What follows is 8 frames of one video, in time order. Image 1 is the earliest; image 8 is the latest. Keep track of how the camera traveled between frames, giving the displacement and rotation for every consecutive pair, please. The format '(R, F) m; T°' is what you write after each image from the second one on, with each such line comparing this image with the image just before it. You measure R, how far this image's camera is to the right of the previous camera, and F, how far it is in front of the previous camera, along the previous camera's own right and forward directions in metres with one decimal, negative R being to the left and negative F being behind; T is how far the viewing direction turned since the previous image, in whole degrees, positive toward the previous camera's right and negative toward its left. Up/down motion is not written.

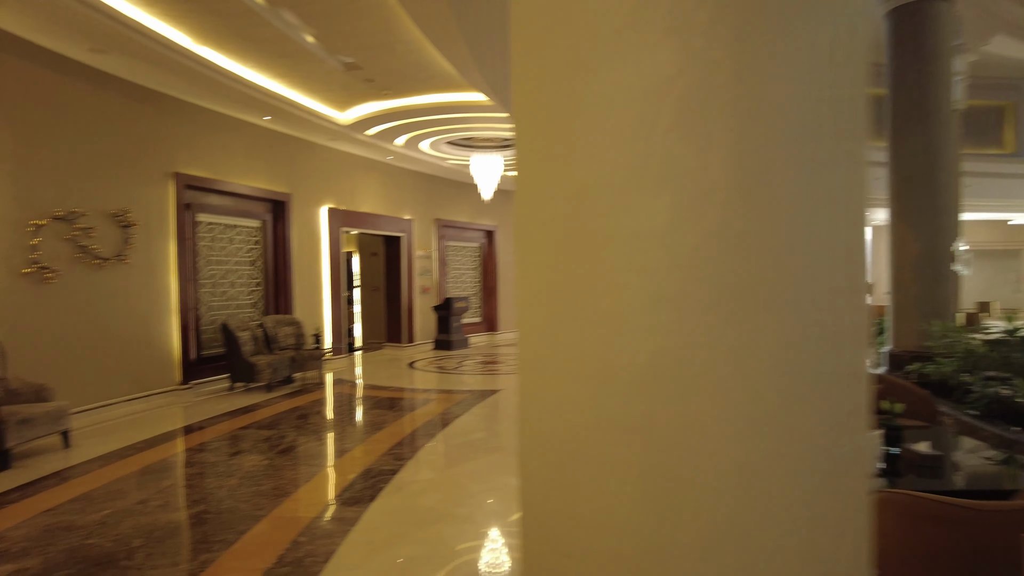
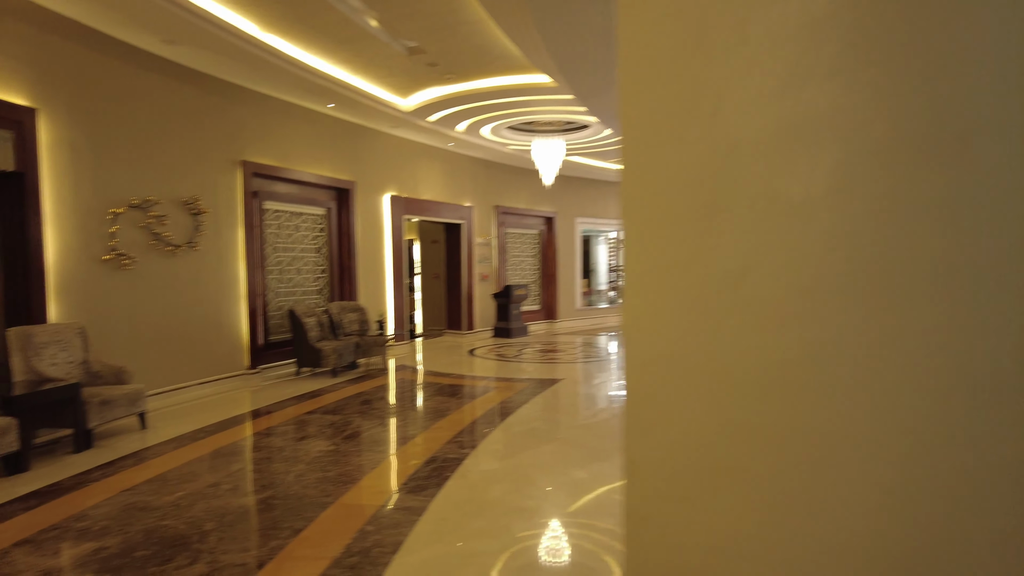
(-0.1, +0.1) m; -5°
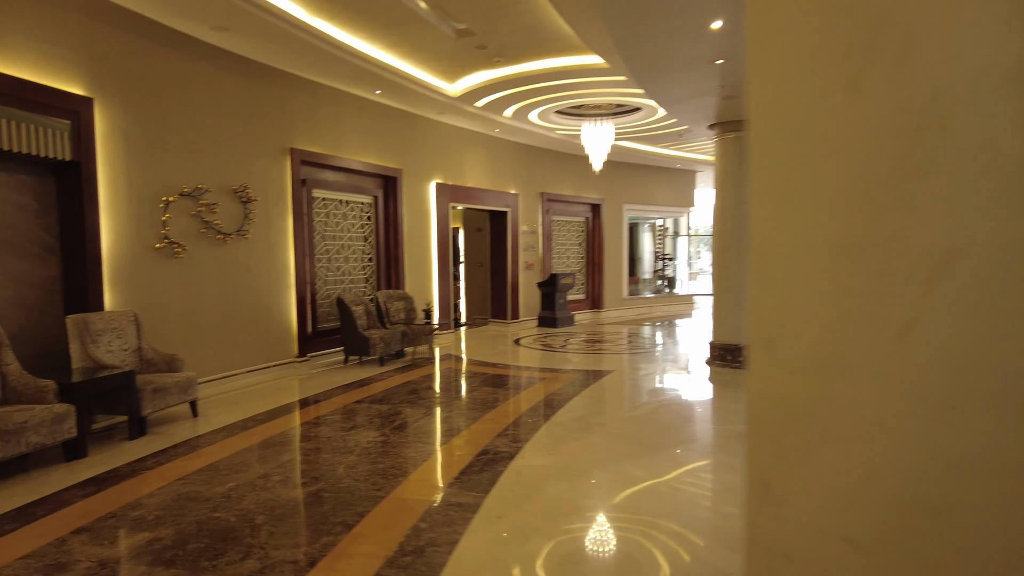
(-0.1, +0.2) m; -4°
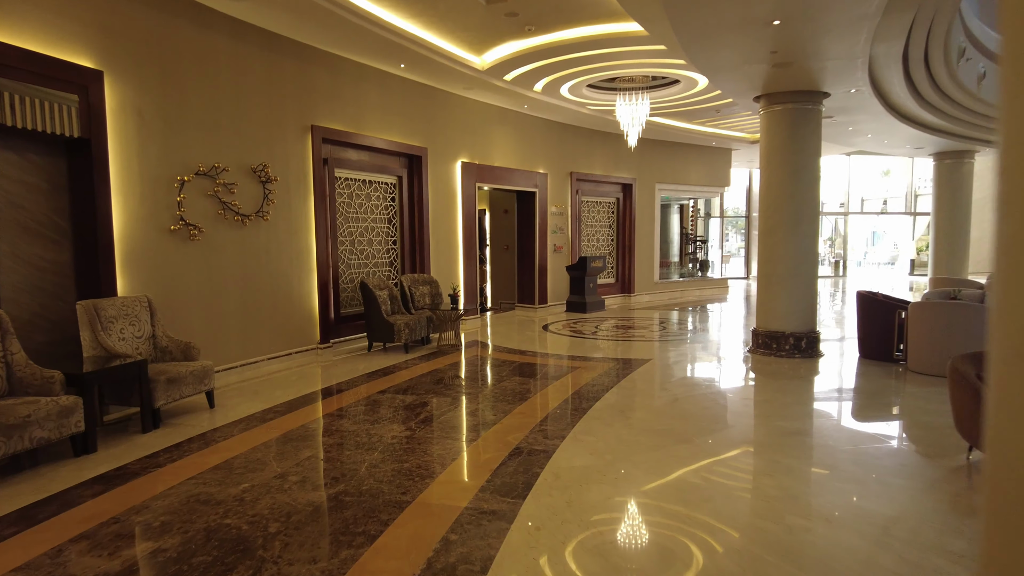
(-0.1, +0.4) m; -2°
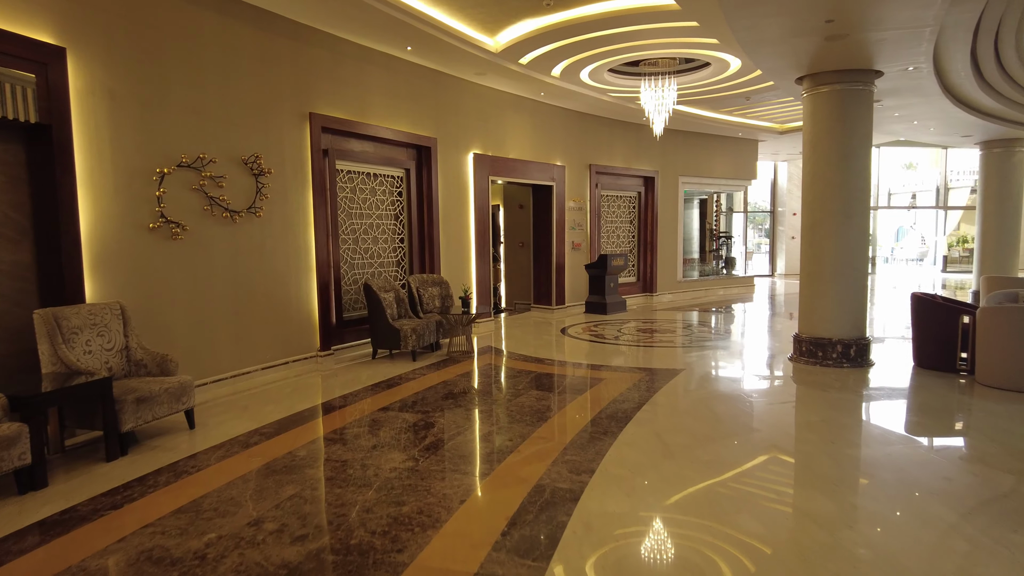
(0.0, +0.6) m; -1°
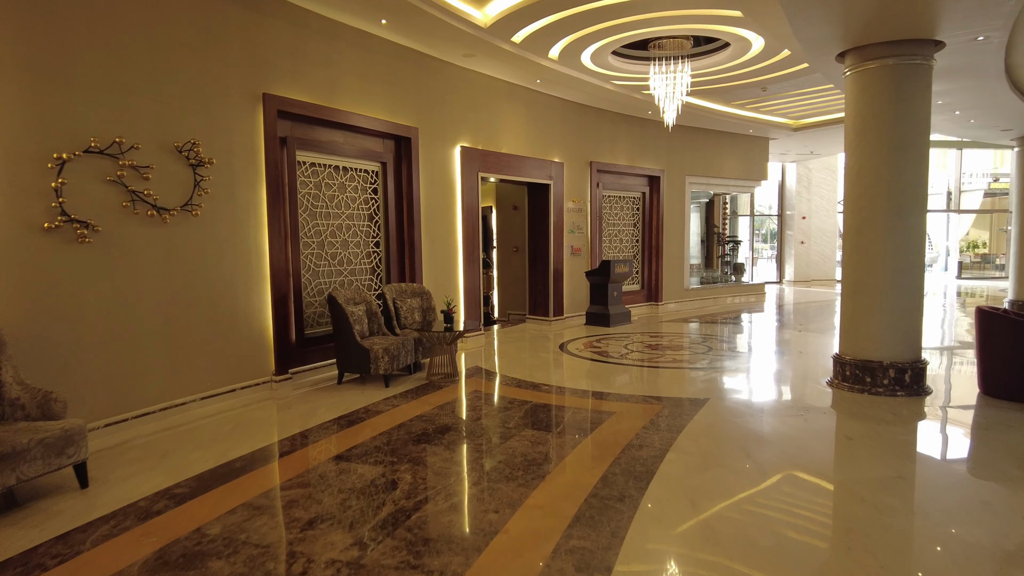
(0.0, +1.0) m; 0°
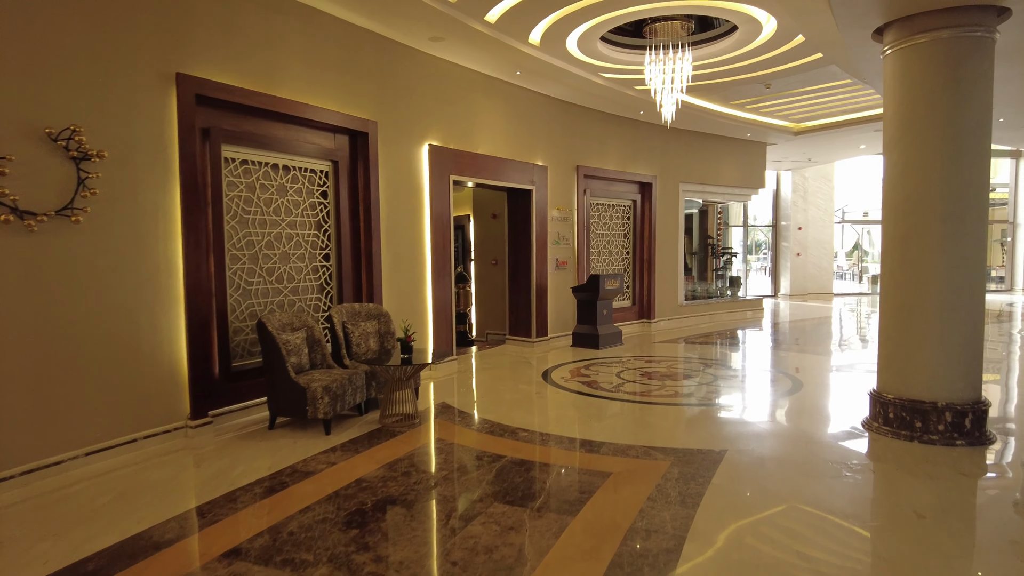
(+0.1, +1.0) m; +1°
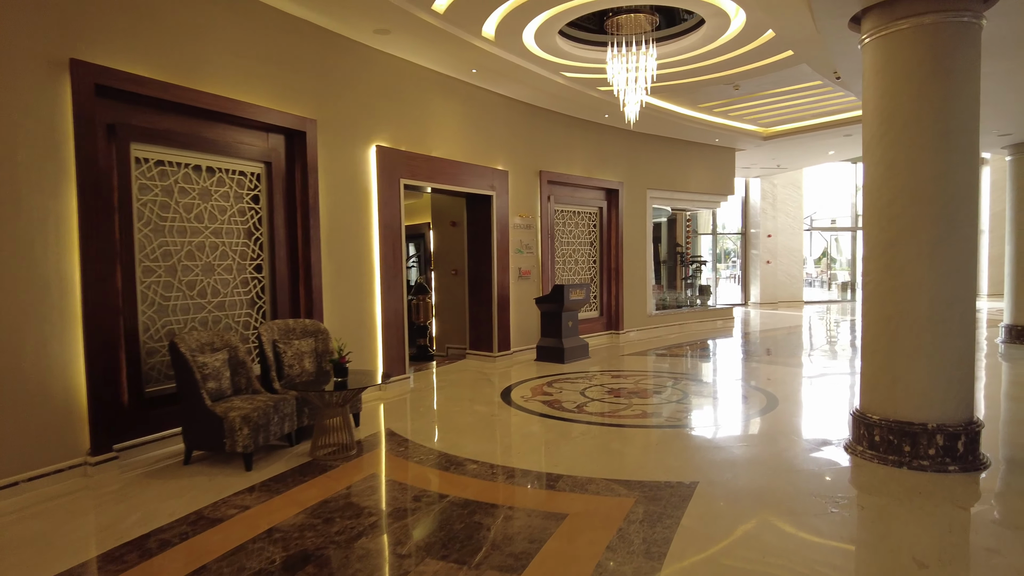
(+0.2, +0.5) m; +2°
